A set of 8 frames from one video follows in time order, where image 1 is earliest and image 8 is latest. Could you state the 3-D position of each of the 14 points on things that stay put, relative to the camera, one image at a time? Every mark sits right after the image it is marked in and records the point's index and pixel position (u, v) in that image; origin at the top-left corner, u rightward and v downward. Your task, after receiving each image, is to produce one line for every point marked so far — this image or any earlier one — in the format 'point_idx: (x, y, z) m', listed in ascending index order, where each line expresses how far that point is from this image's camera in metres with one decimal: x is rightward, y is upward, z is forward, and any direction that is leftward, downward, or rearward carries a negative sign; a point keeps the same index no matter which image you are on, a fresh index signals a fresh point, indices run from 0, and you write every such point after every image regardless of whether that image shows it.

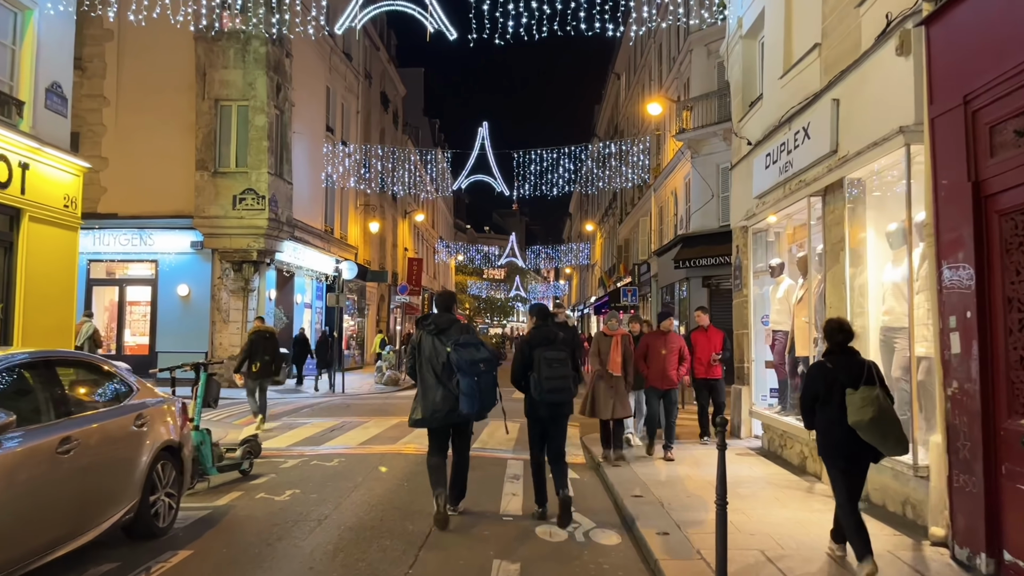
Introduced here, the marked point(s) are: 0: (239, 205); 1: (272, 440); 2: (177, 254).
0: (-6.2, +1.9, +18.3) m
1: (-3.0, -1.9, +10.0) m
2: (-7.9, +0.8, +18.9) m
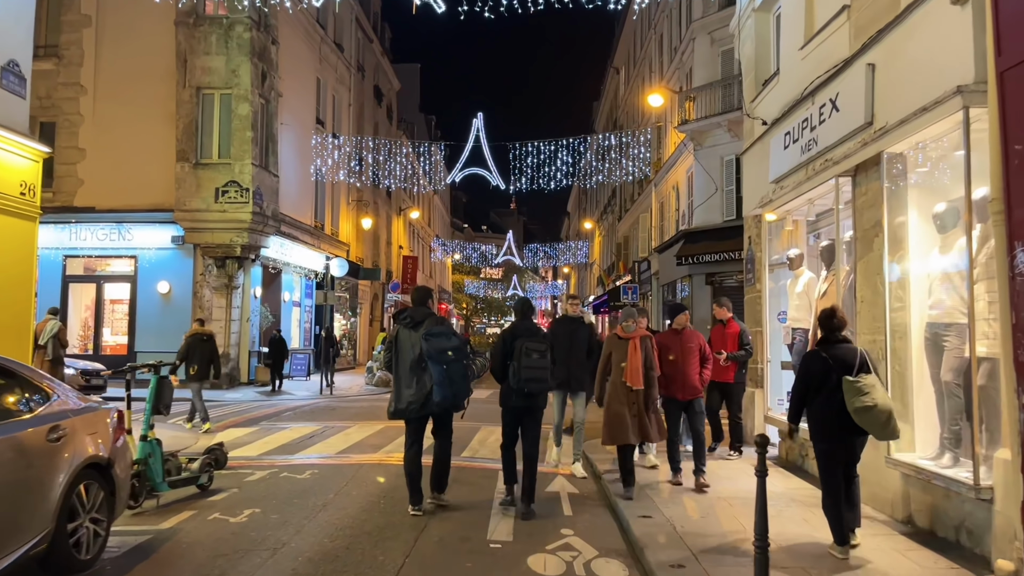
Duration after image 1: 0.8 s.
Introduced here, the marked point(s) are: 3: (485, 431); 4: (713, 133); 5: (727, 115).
0: (-6.3, +2.0, +17.5) m
1: (-3.1, -1.8, +9.2) m
2: (-8.0, +0.9, +18.1) m
3: (-0.4, -1.9, +10.6) m
4: (+5.0, +3.9, +20.0) m
5: (+5.1, +4.1, +19.0) m
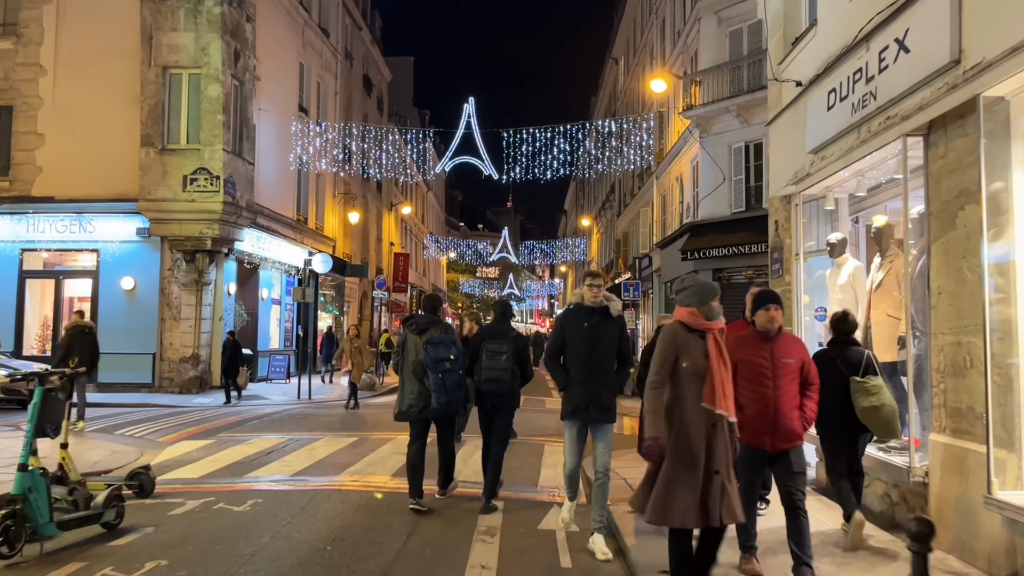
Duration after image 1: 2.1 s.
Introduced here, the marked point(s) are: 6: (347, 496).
0: (-6.5, +2.1, +16.1) m
1: (-3.2, -1.8, +7.9) m
2: (-8.2, +1.0, +16.7) m
3: (-0.5, -1.8, +9.3) m
4: (+4.9, +3.9, +18.7) m
5: (+4.9, +4.2, +17.7) m
6: (-1.3, -1.7, +6.5) m
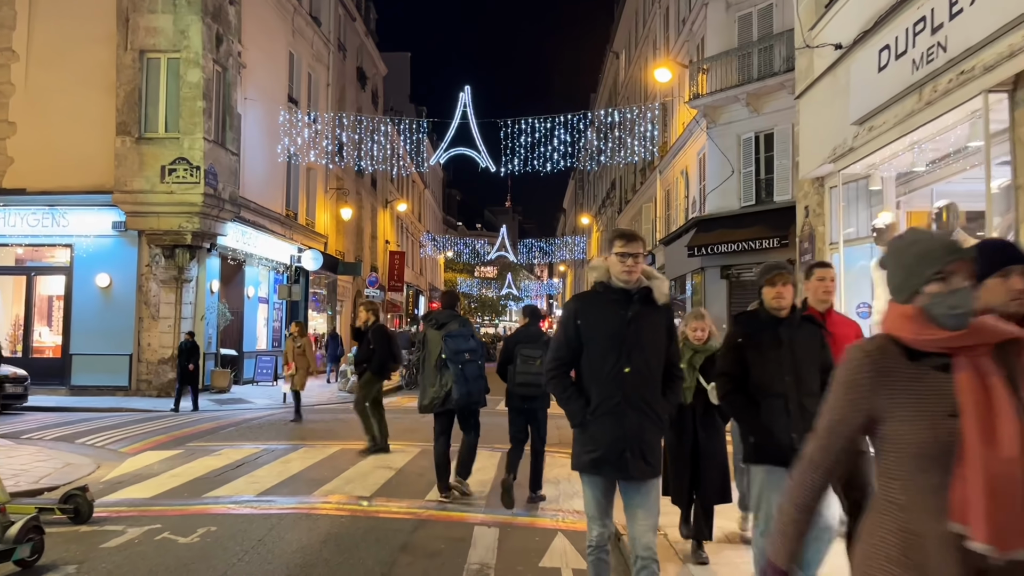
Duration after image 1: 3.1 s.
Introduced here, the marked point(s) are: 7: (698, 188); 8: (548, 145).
0: (-6.5, +2.1, +15.2) m
1: (-3.2, -1.7, +7.0) m
2: (-8.2, +1.0, +15.8) m
3: (-0.5, -1.8, +8.4) m
4: (+4.8, +4.0, +17.8) m
5: (+4.9, +4.2, +16.8) m
6: (-1.4, -1.6, +5.5) m
7: (+4.6, +2.5, +19.7) m
8: (+0.9, +3.4, +19.1) m
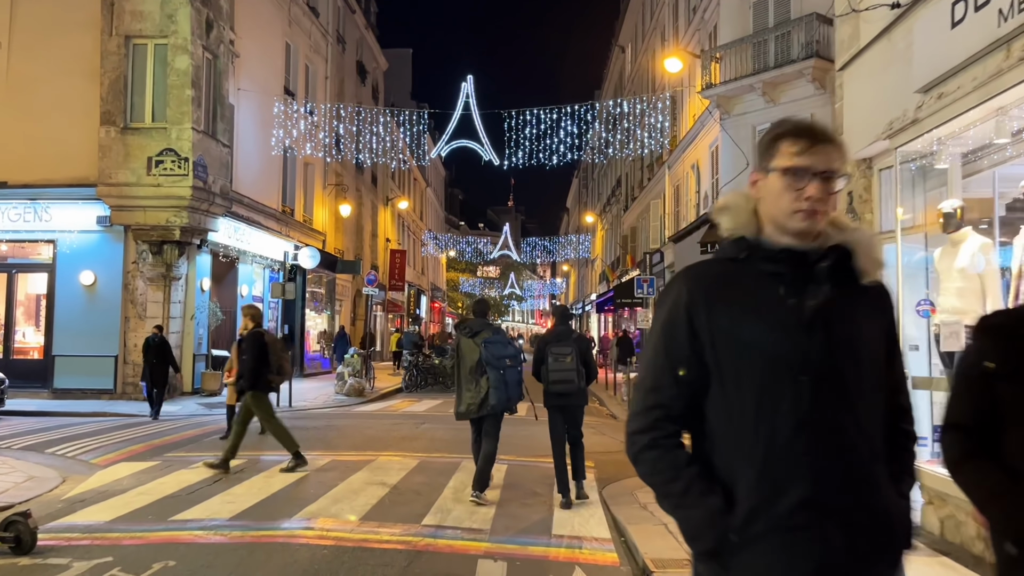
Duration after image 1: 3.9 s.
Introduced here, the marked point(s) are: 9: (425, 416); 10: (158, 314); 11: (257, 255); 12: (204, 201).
0: (-6.4, +2.2, +14.5) m
1: (-3.2, -1.7, +6.2) m
2: (-8.1, +1.0, +15.1) m
3: (-0.4, -1.7, +7.6) m
4: (+4.9, +4.0, +17.0) m
5: (+5.0, +4.3, +16.0) m
6: (-1.3, -1.6, +4.8) m
7: (+4.7, +2.5, +18.9) m
8: (+1.0, +3.4, +18.3) m
9: (-1.4, -2.0, +12.8) m
10: (-6.6, -0.5, +14.8) m
11: (-6.0, +0.8, +18.8) m
12: (-5.7, +1.6, +14.8) m
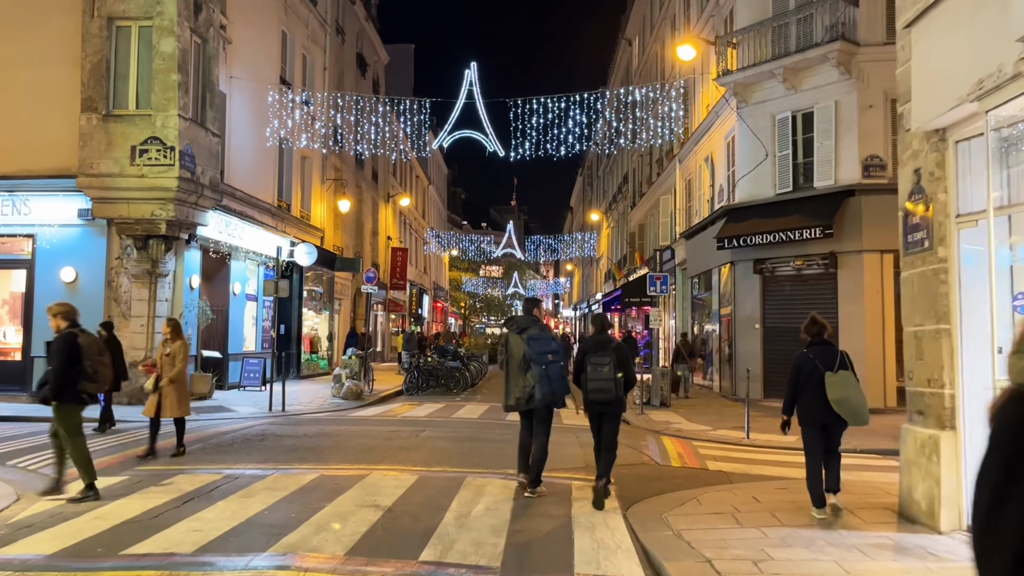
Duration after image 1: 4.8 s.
0: (-6.3, +2.2, +13.6) m
1: (-3.1, -1.6, +5.3) m
2: (-8.0, +1.1, +14.2) m
3: (-0.3, -1.7, +6.8) m
4: (+5.0, +4.1, +16.1) m
5: (+5.1, +4.3, +15.1) m
6: (-1.2, -1.5, +3.9) m
7: (+4.8, +2.6, +18.0) m
8: (+1.1, +3.5, +17.4) m
9: (-1.3, -2.0, +11.9) m
10: (-6.4, -0.4, +14.0) m
11: (-5.9, +0.8, +18.0) m
12: (-5.6, +1.7, +14.0) m
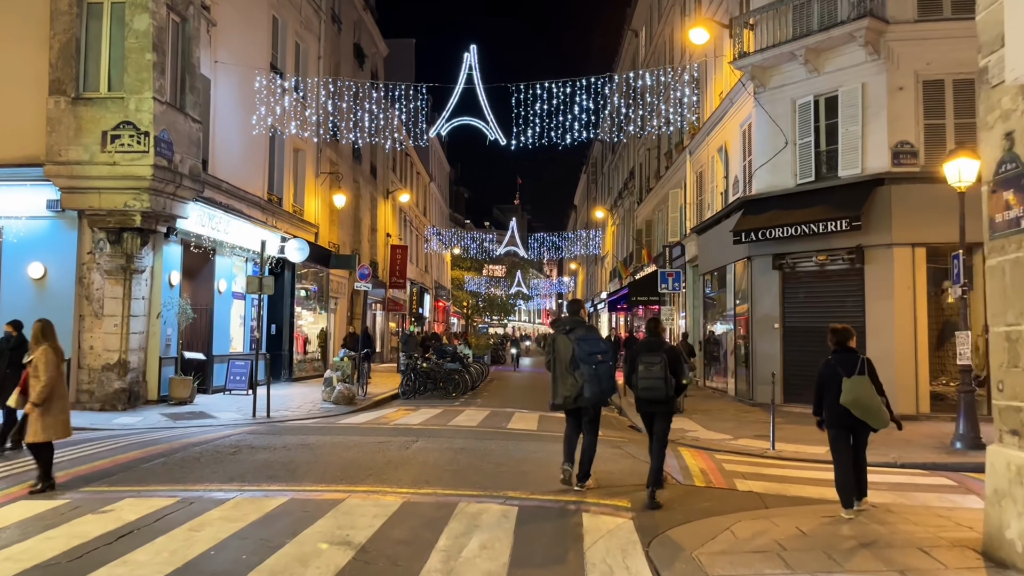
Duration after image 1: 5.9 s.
0: (-6.3, +2.3, +12.6) m
1: (-3.1, -1.6, +4.3) m
2: (-8.0, +1.1, +13.2) m
3: (-0.3, -1.6, +5.7) m
4: (+5.1, +4.1, +15.1) m
5: (+5.2, +4.4, +14.1) m
6: (-1.2, -1.5, +2.9) m
7: (+4.9, +2.6, +17.0) m
8: (+1.1, +3.5, +16.4) m
9: (-1.3, -1.9, +10.9) m
10: (-6.4, -0.4, +13.0) m
11: (-5.8, +0.9, +17.0) m
12: (-5.6, +1.7, +13.0) m
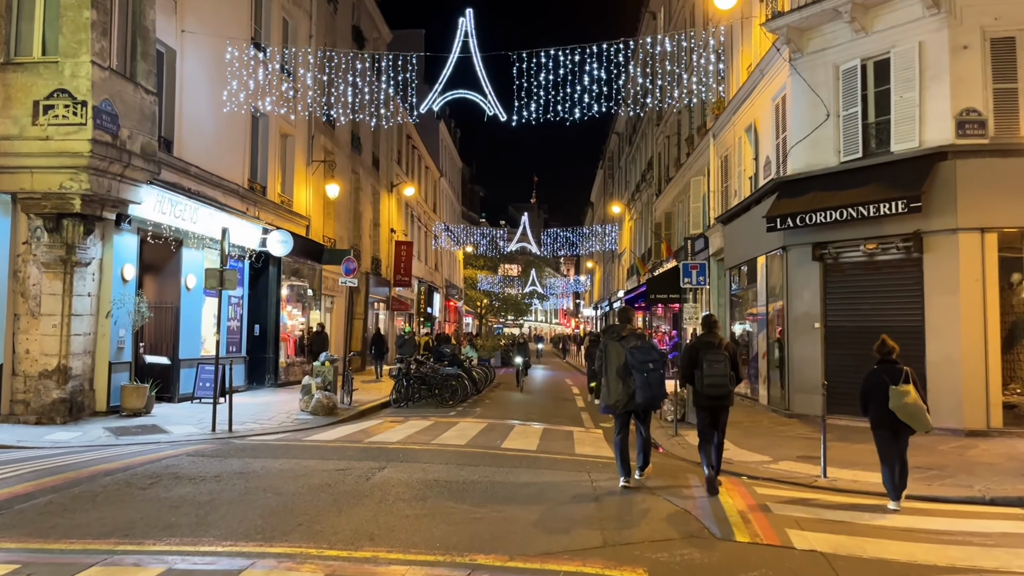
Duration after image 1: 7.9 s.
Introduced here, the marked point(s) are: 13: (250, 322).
0: (-6.3, +2.3, +10.9) m
1: (-3.3, -1.5, +2.5) m
2: (-8.0, +1.2, +11.5) m
3: (-0.5, -1.6, +3.9) m
4: (+5.1, +4.2, +13.1) m
5: (+5.1, +4.5, +12.1) m
6: (-1.5, -1.4, +1.0) m
7: (+4.9, +2.7, +15.0) m
8: (+1.2, +3.6, +14.5) m
9: (-1.3, -1.9, +9.1) m
10: (-6.4, -0.3, +11.3) m
11: (-5.8, +0.9, +15.2) m
12: (-5.6, +1.8, +11.2) m
13: (-5.9, -0.8, +18.0) m
